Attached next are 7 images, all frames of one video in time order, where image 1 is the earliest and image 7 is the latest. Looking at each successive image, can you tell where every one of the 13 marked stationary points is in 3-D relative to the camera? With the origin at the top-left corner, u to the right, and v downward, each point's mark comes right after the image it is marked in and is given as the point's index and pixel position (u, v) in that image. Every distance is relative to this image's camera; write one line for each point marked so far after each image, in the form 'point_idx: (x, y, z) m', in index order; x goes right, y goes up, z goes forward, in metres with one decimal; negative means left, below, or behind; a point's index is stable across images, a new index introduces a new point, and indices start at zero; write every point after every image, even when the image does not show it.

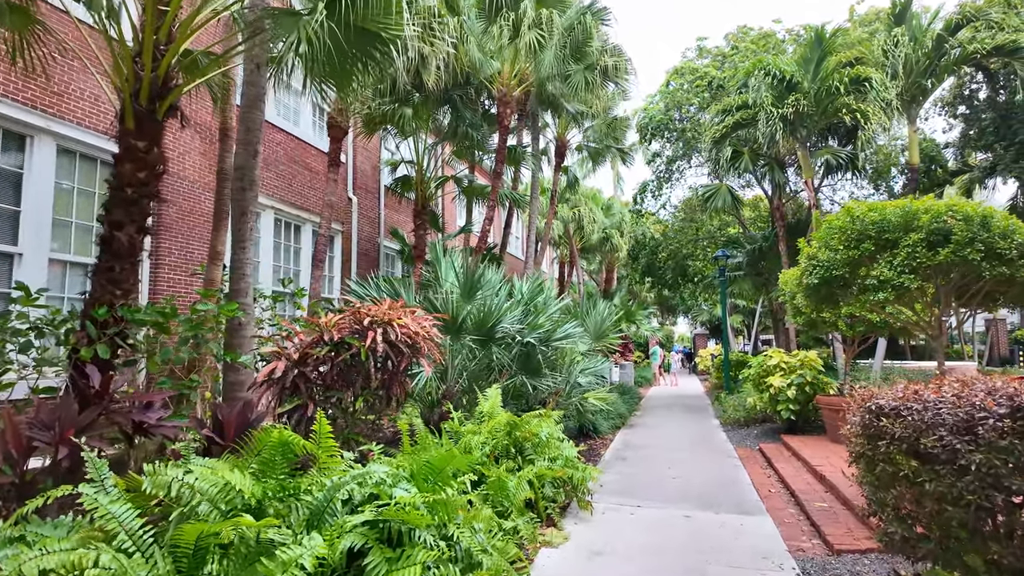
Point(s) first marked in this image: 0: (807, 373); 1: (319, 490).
0: (+4.5, -1.3, +9.1) m
1: (-0.9, -1.0, +2.9) m
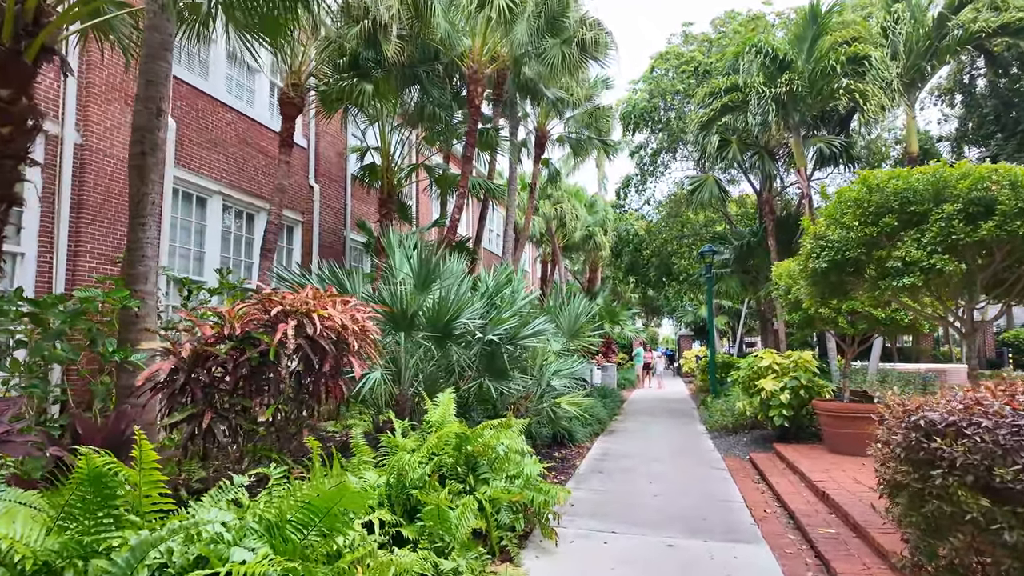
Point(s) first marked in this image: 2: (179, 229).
0: (+4.1, -1.2, +8.3) m
1: (-1.3, -0.8, +1.9) m
2: (-5.5, +1.0, +9.9) m
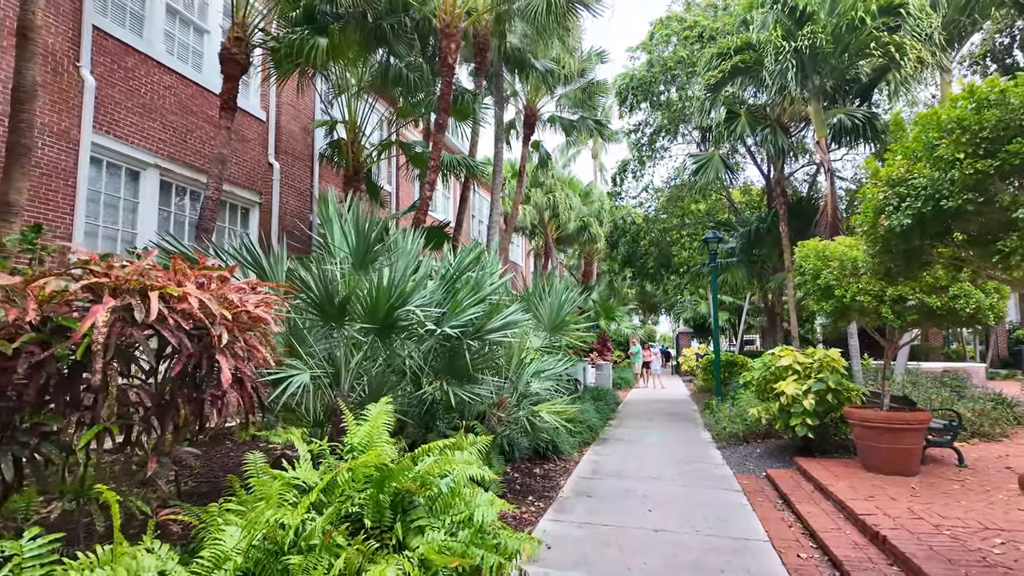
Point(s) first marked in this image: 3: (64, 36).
0: (+3.7, -1.1, +7.0) m
1: (-1.5, -0.7, +0.6) m
2: (-5.8, +1.2, +8.6) m
3: (-5.9, +3.3, +7.8) m
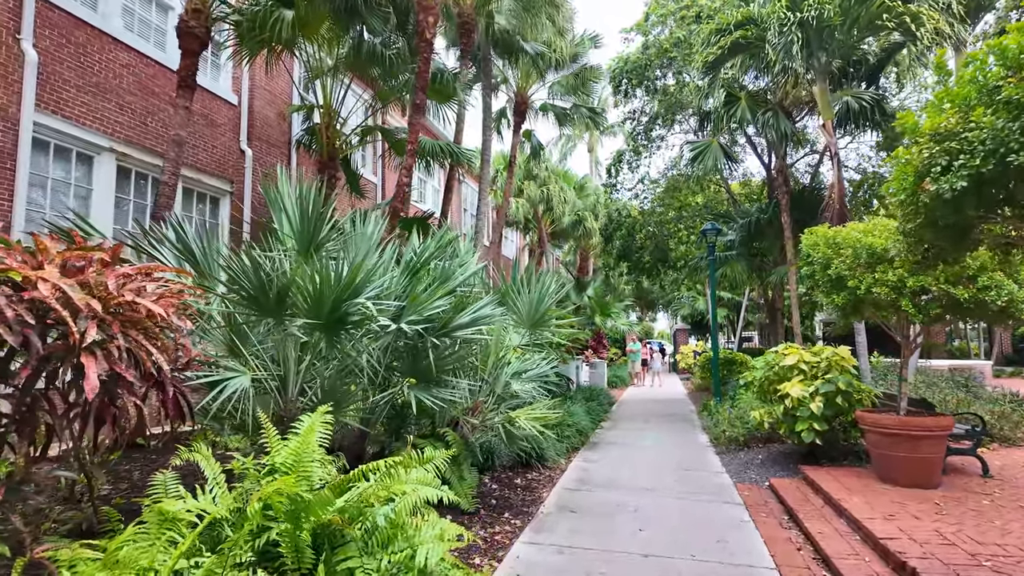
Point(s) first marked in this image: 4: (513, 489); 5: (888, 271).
0: (+3.5, -1.0, +6.4) m
1: (-1.8, -0.6, -0.1) m
2: (-6.1, +1.3, +7.9) m
3: (-6.1, +3.4, +7.1) m
4: (0.0, -2.0, +6.0) m
5: (+3.3, +0.2, +5.3) m
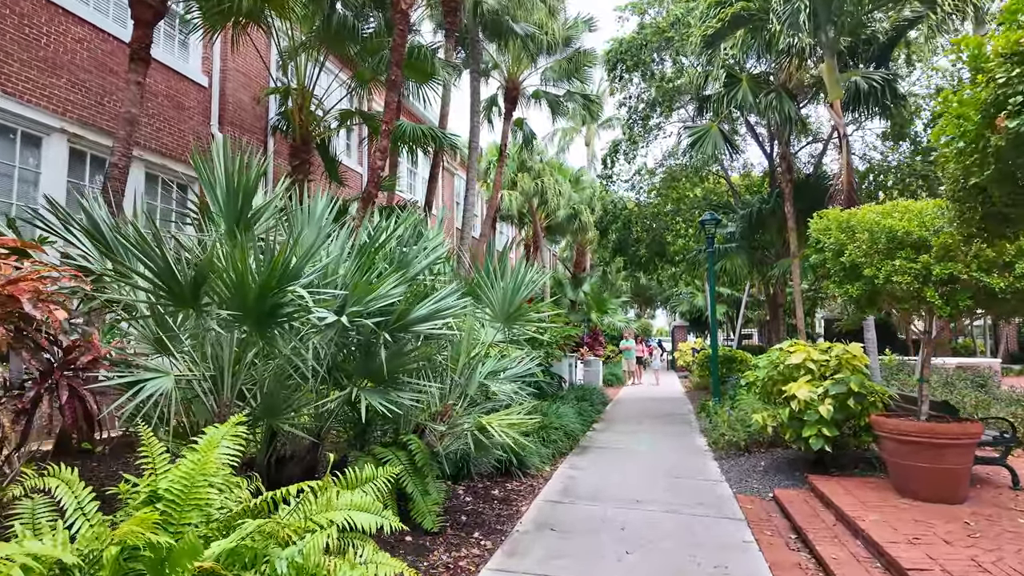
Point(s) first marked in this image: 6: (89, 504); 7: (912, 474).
0: (+3.3, -0.9, +5.8) m
1: (-2.0, -0.6, -0.7) m
2: (-6.3, +1.4, +7.3) m
3: (-6.3, +3.5, +6.5) m
4: (-0.2, -1.9, +5.4) m
5: (+3.1, +0.2, +4.7) m
6: (-1.7, -0.9, +2.4) m
7: (+3.3, -1.5, +4.9) m
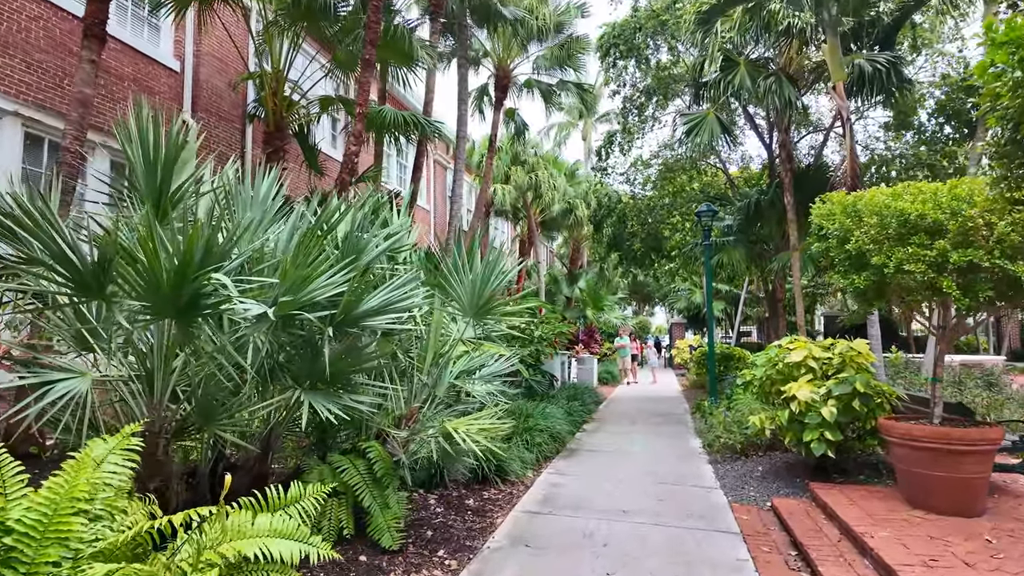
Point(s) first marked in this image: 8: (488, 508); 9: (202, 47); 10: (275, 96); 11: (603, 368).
0: (+3.1, -0.8, +5.3) m
1: (-2.2, -0.5, -1.1) m
2: (-6.5, +1.4, +6.8) m
3: (-6.5, +3.6, +6.0) m
4: (-0.4, -1.9, +4.9) m
5: (+2.9, +0.3, +4.2) m
6: (-1.9, -0.8, +1.9) m
7: (+3.1, -1.5, +4.5) m
8: (-0.2, -1.9, +5.2) m
9: (-5.3, +4.1, +10.1) m
10: (-3.6, +2.9, +9.0) m
11: (+3.0, -2.6, +19.3) m
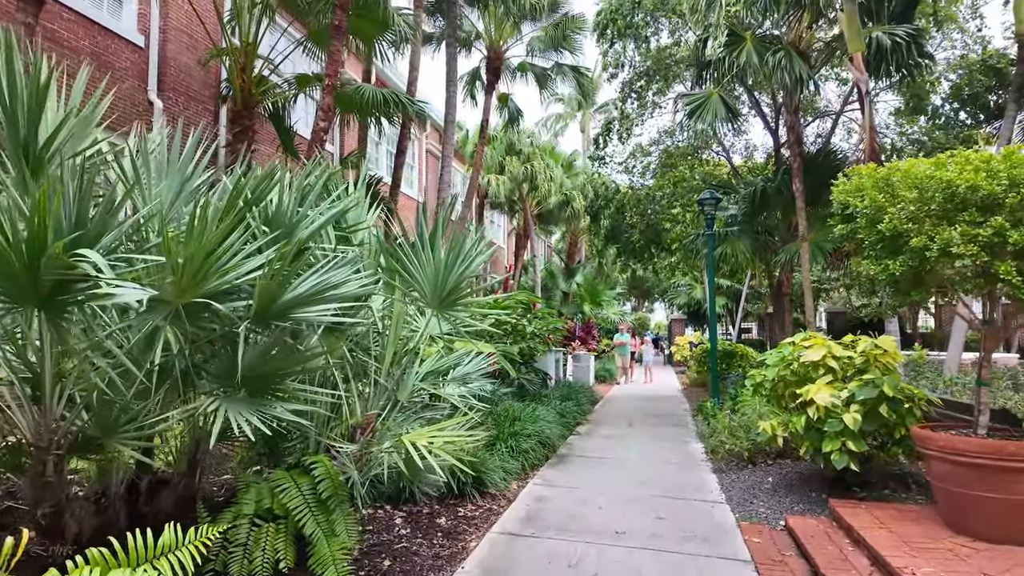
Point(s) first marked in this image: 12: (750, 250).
0: (+2.9, -0.7, +4.7) m
1: (-2.4, -0.5, -1.8) m
2: (-6.7, +1.6, +6.1) m
3: (-6.7, +3.7, +5.3) m
4: (-0.6, -1.8, +4.3) m
5: (+2.7, +0.4, +3.5) m
6: (-2.1, -0.7, +1.3) m
7: (+2.9, -1.4, +3.8) m
8: (-0.4, -1.8, +4.5) m
9: (-5.4, +4.2, +9.4) m
10: (-3.8, +3.0, +8.3) m
11: (+2.8, -2.4, +18.7) m
12: (+4.6, +0.7, +11.6) m
